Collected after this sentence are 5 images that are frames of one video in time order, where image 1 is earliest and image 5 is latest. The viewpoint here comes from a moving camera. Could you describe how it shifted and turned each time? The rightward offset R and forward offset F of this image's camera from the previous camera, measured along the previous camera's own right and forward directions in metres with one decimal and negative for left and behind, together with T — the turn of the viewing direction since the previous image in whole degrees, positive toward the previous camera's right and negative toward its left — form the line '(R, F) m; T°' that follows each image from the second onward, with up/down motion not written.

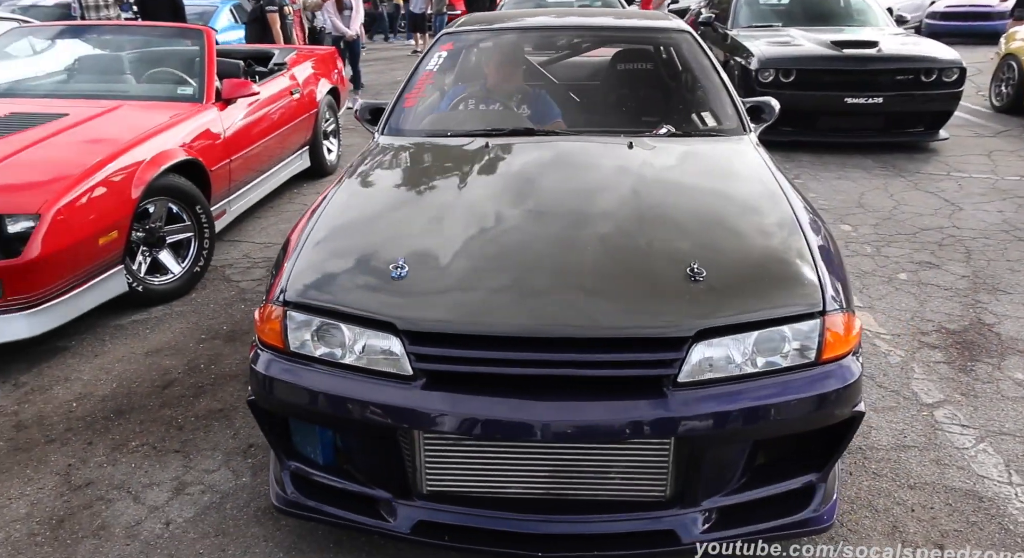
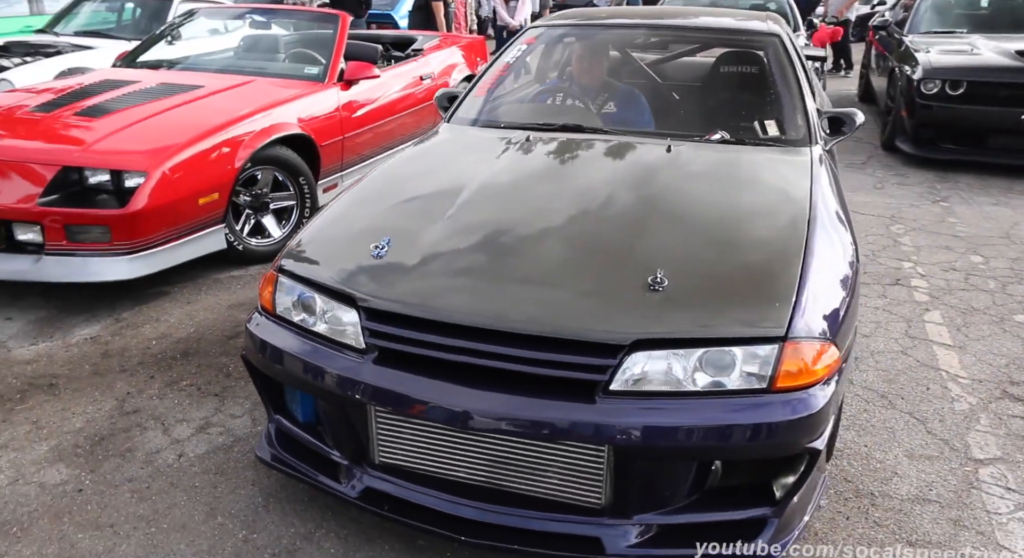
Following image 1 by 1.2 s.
(+0.5, 0.0) m; -12°
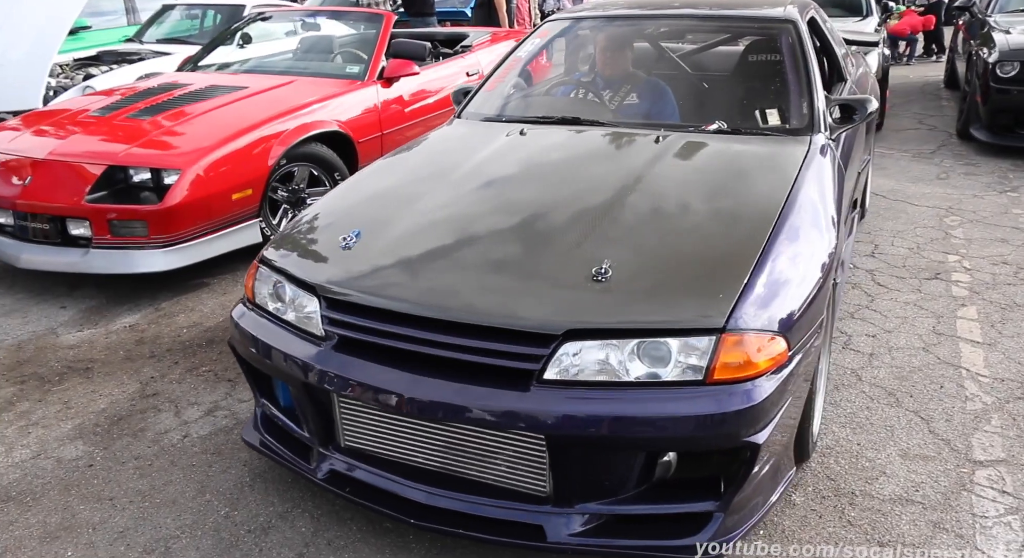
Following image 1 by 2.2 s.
(+0.3, 0.0) m; -6°
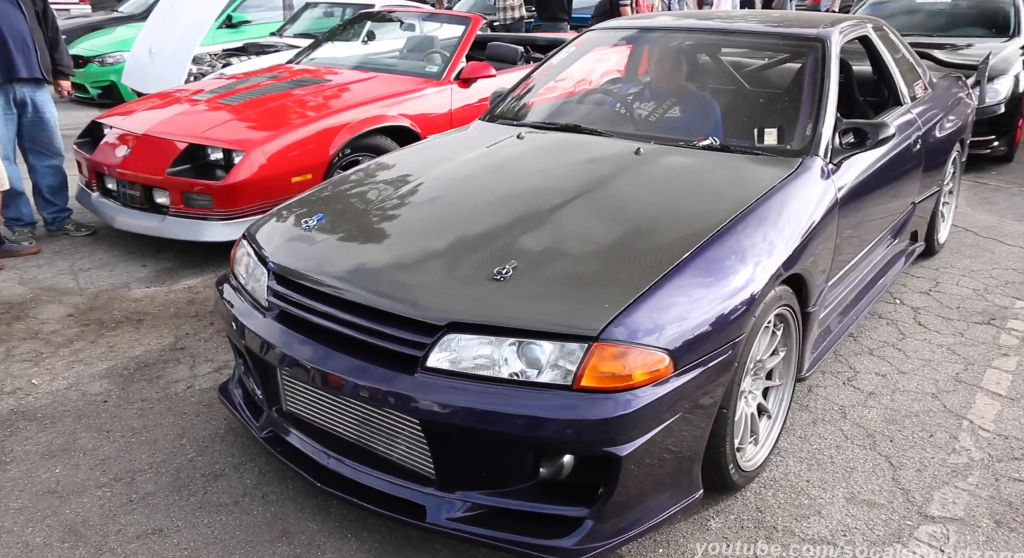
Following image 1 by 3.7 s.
(+0.6, 0.0) m; -10°
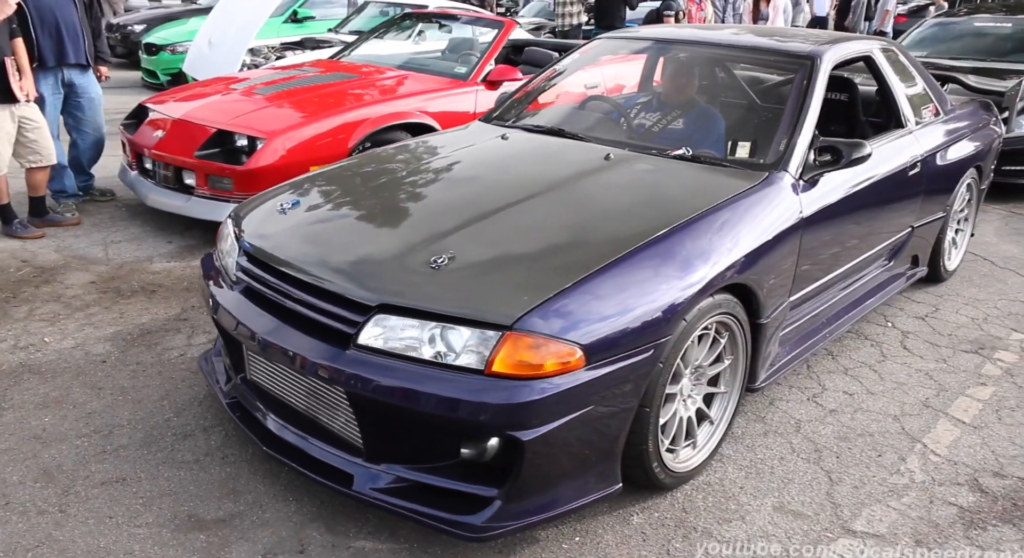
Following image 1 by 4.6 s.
(+0.3, -0.1) m; -4°
